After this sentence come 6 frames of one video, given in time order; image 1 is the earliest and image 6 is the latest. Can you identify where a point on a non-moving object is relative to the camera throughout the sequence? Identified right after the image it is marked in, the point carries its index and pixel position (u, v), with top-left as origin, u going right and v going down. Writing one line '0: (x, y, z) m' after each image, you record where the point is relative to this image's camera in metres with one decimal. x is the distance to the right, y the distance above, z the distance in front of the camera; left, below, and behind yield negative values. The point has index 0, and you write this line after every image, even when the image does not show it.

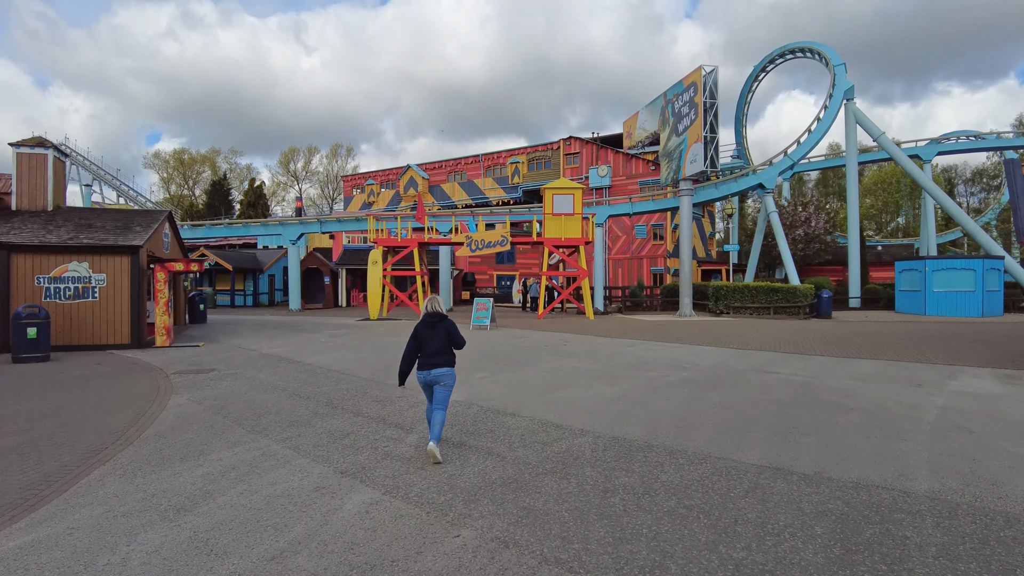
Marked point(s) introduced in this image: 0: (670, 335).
0: (+4.0, -1.2, +16.3) m
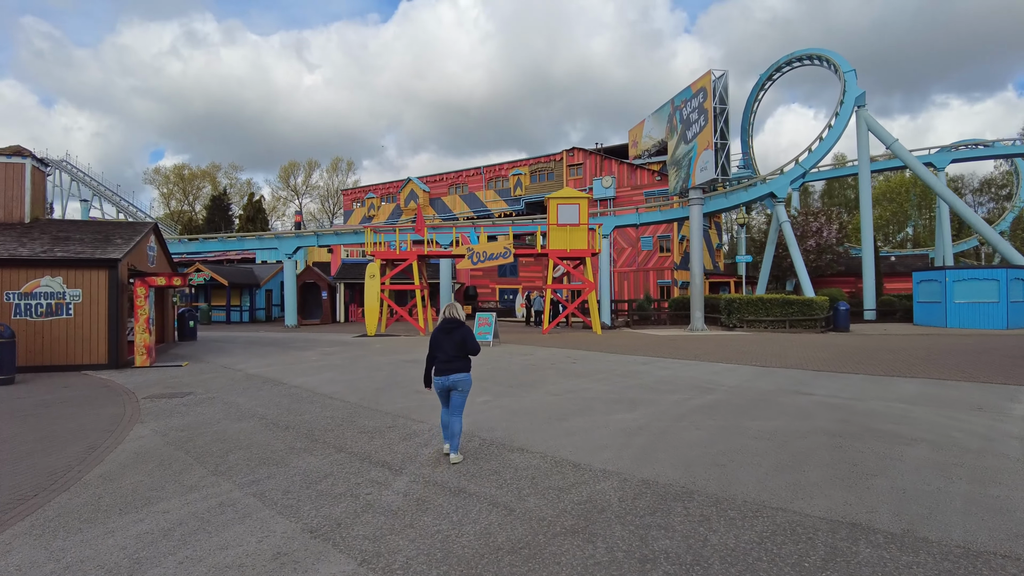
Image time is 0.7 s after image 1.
0: (+4.1, -1.5, +15.3) m
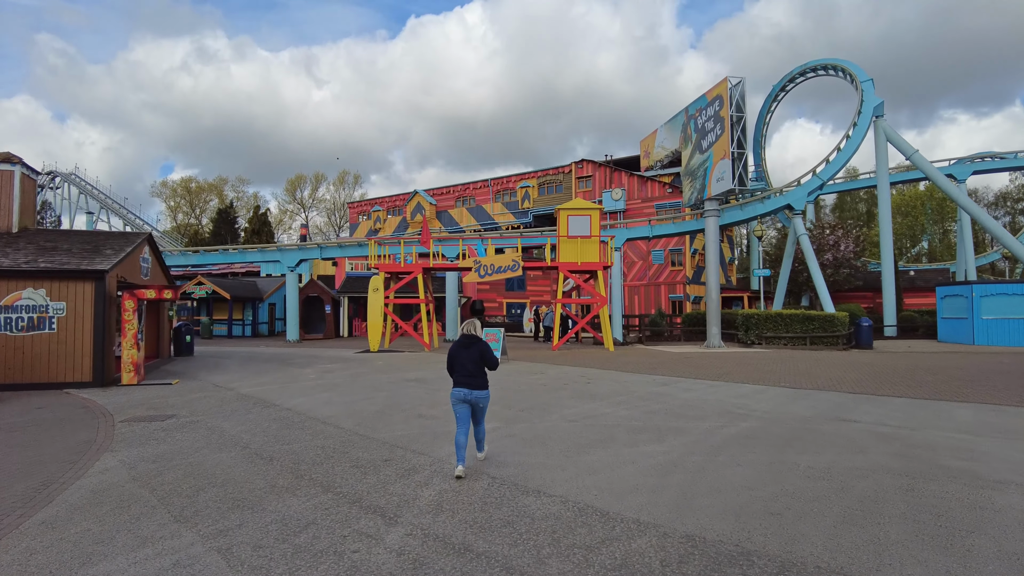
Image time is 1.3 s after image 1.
0: (+4.3, -1.8, +14.4) m
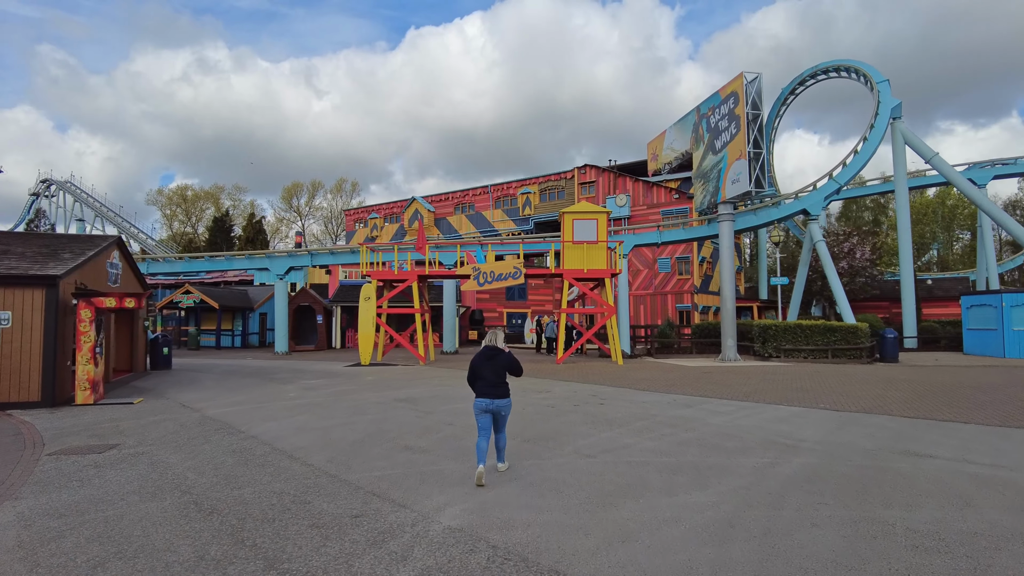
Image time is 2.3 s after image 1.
0: (+4.4, -2.0, +13.0) m
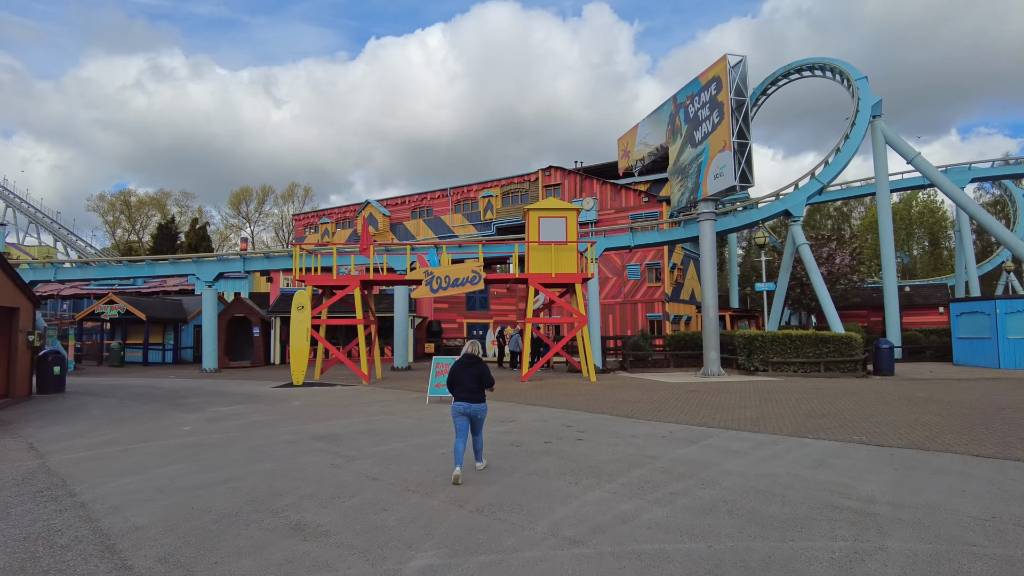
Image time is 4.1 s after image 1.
0: (+3.6, -2.1, +10.8) m
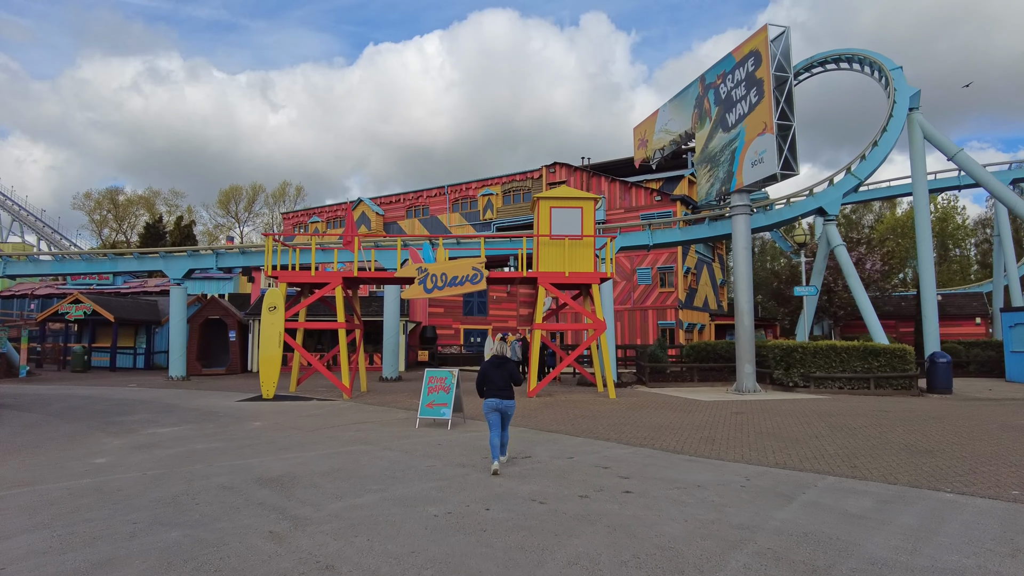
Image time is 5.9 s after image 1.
0: (+3.8, -2.1, +8.5) m
